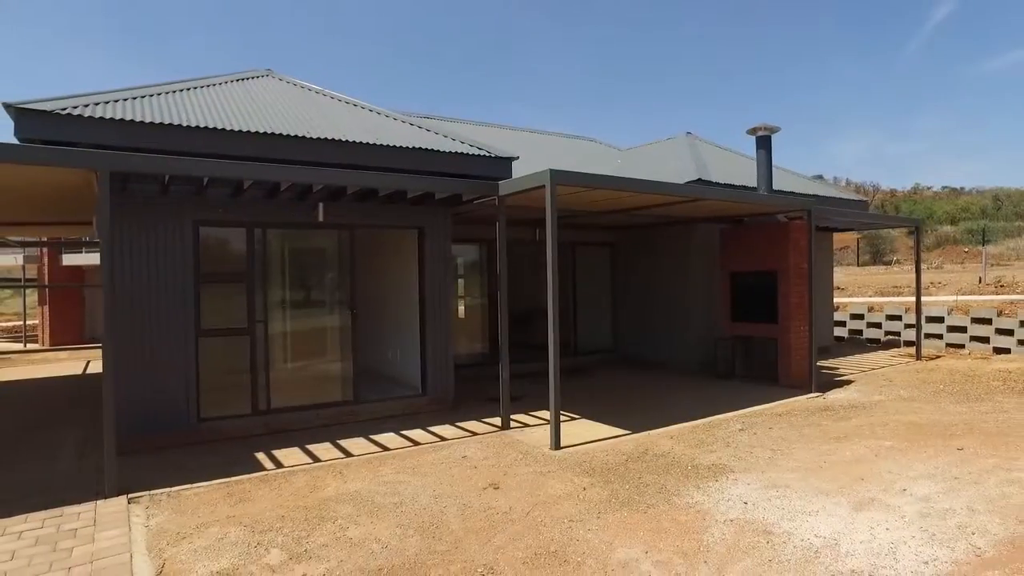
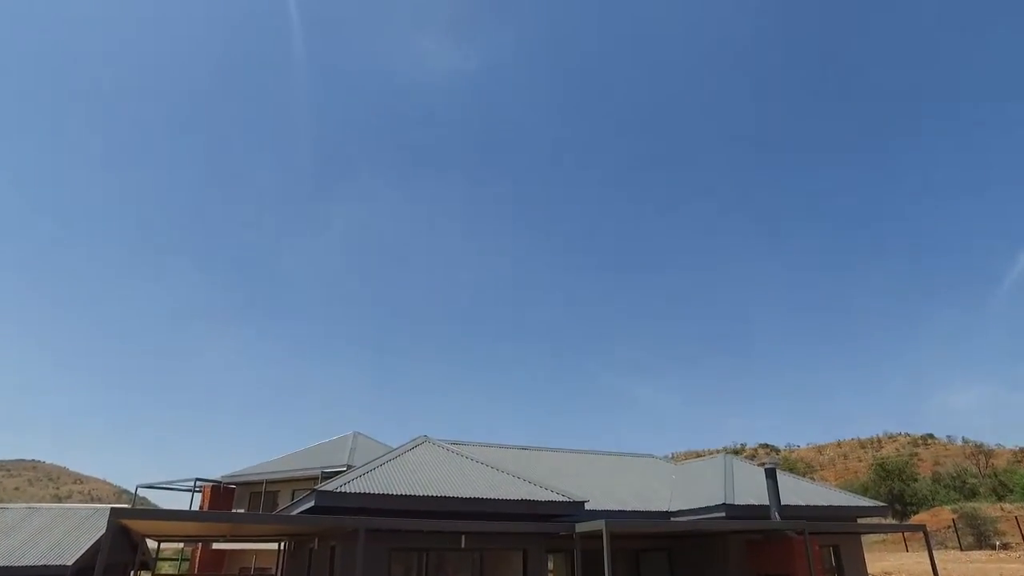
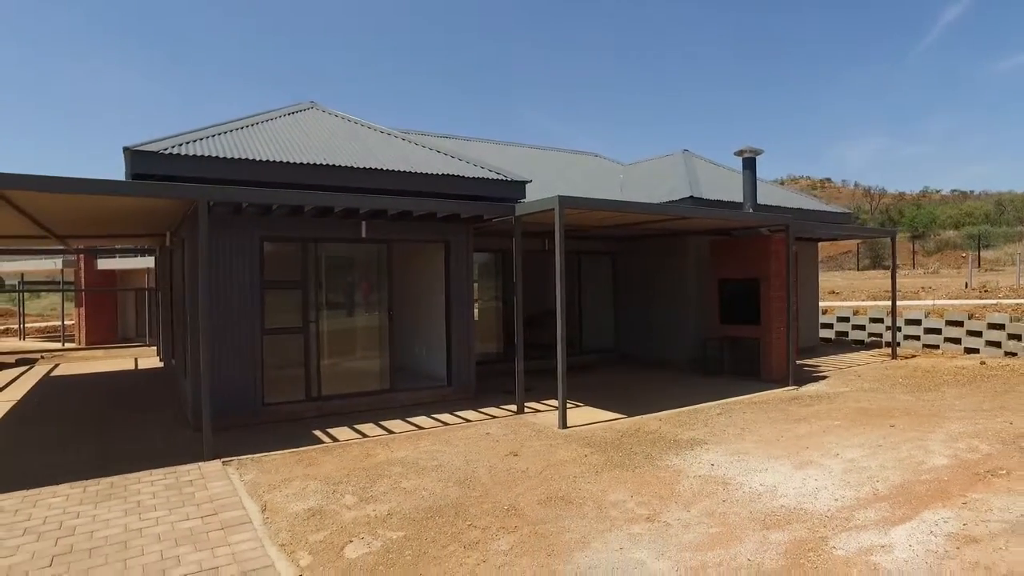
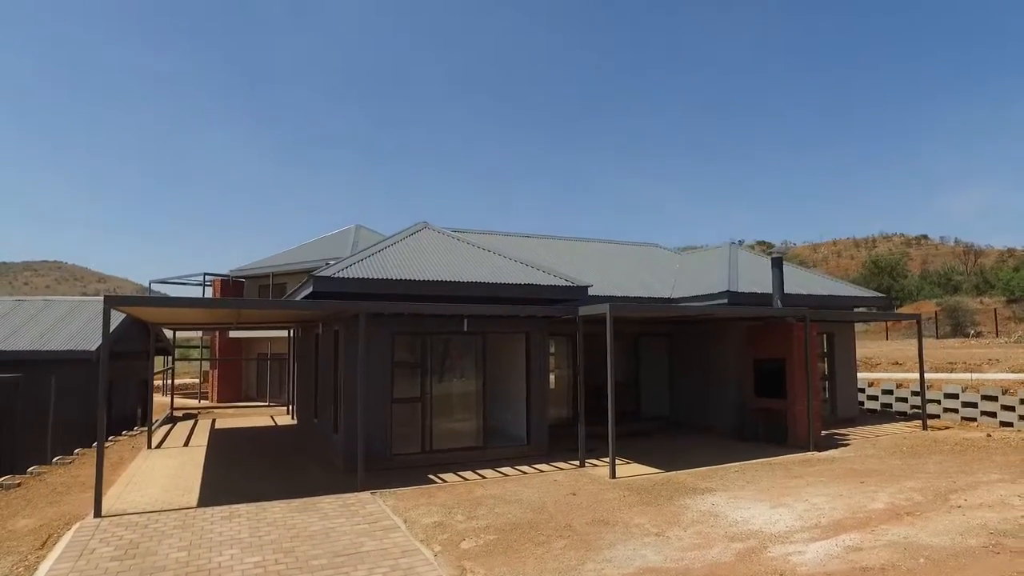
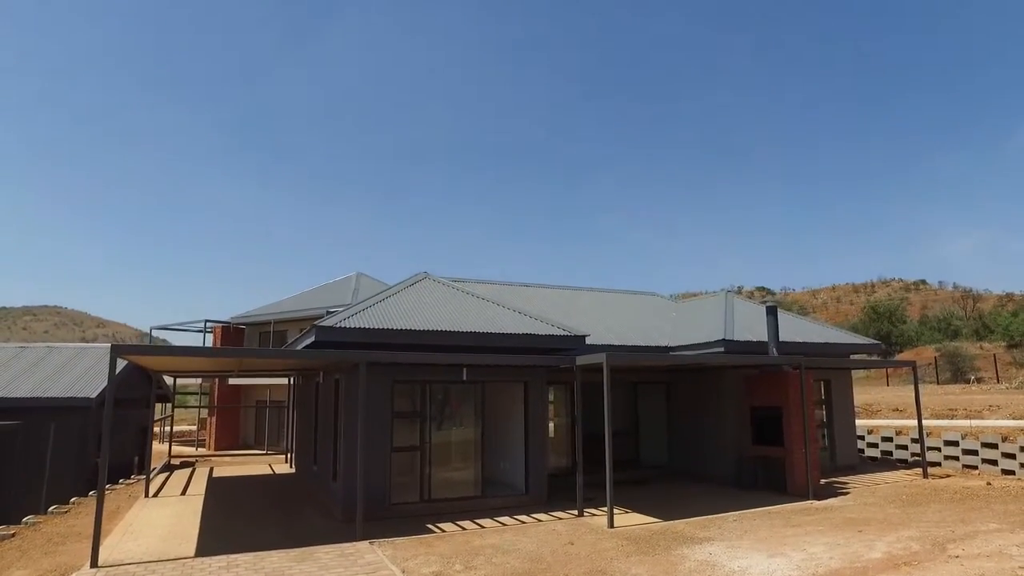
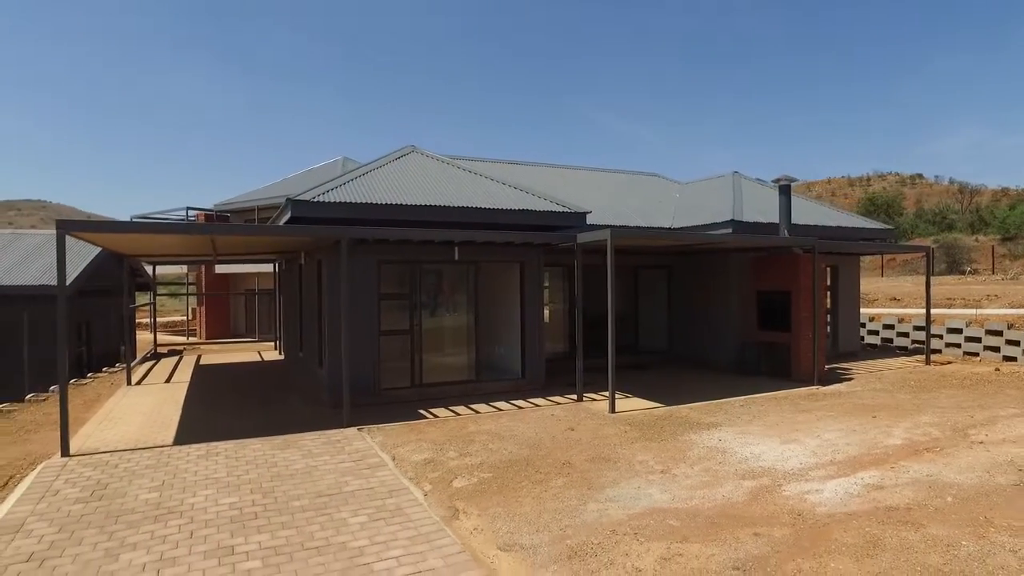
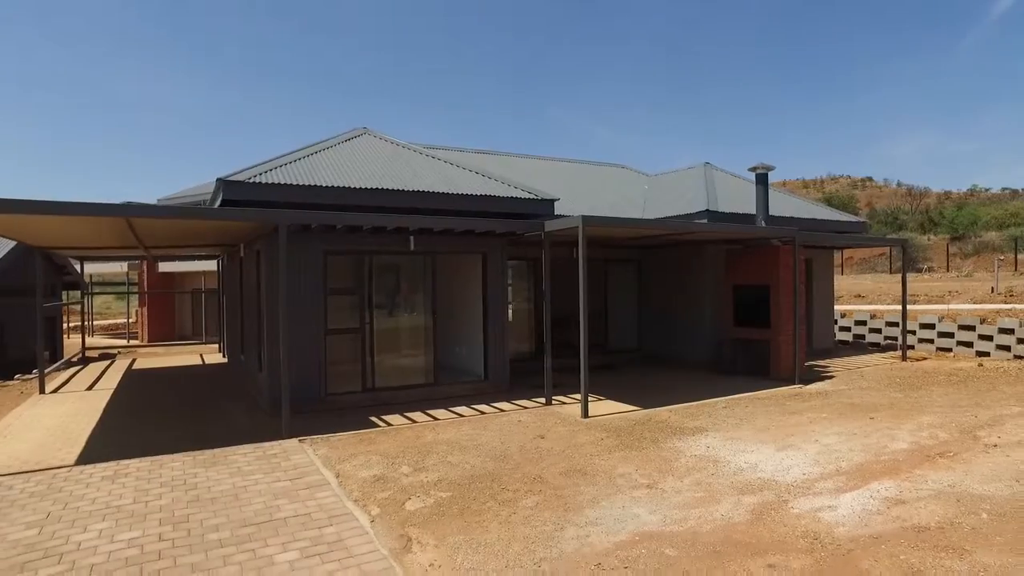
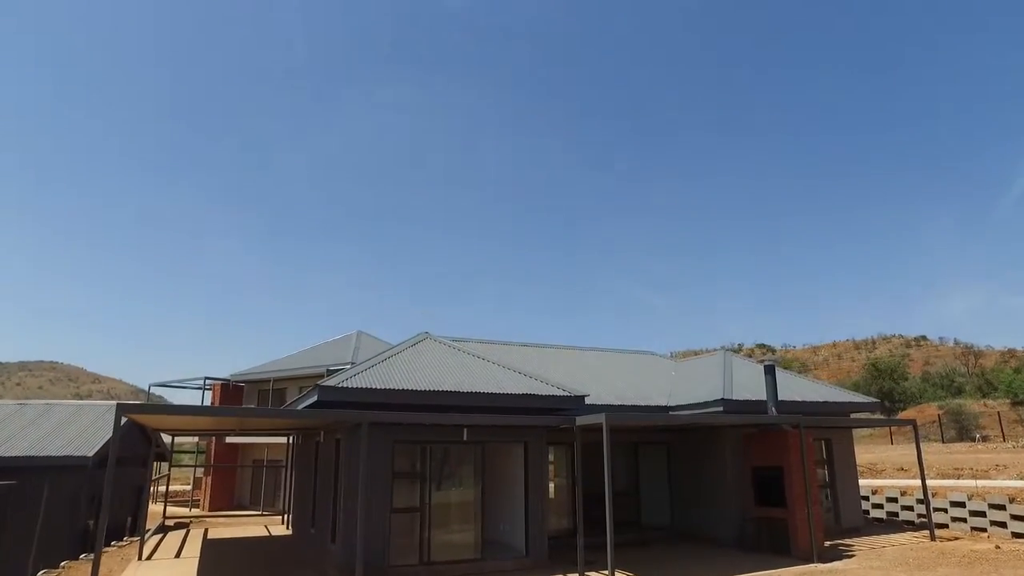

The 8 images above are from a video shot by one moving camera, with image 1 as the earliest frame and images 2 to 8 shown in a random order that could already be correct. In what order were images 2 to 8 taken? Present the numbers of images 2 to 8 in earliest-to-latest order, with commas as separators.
3, 7, 6, 4, 5, 8, 2
